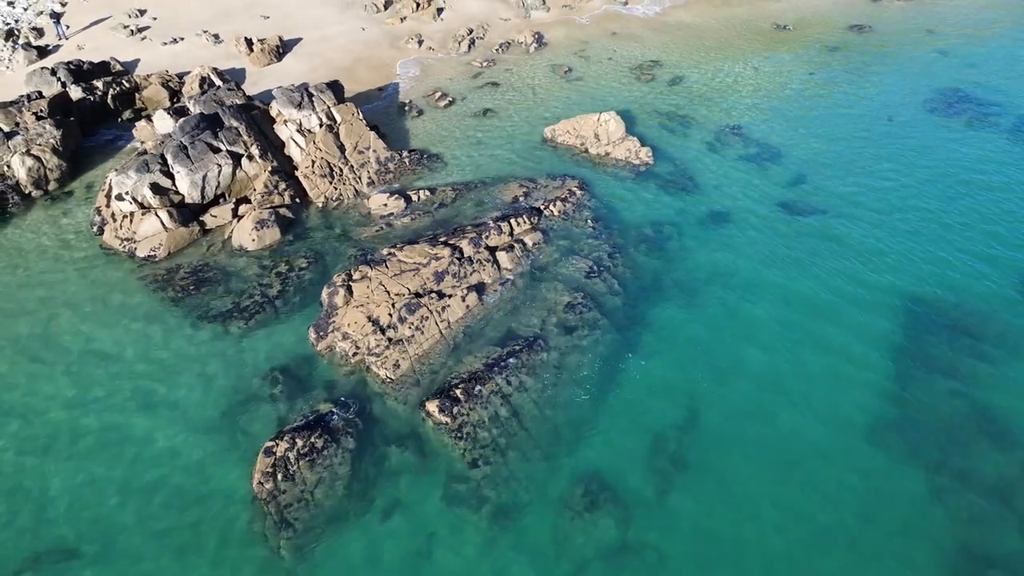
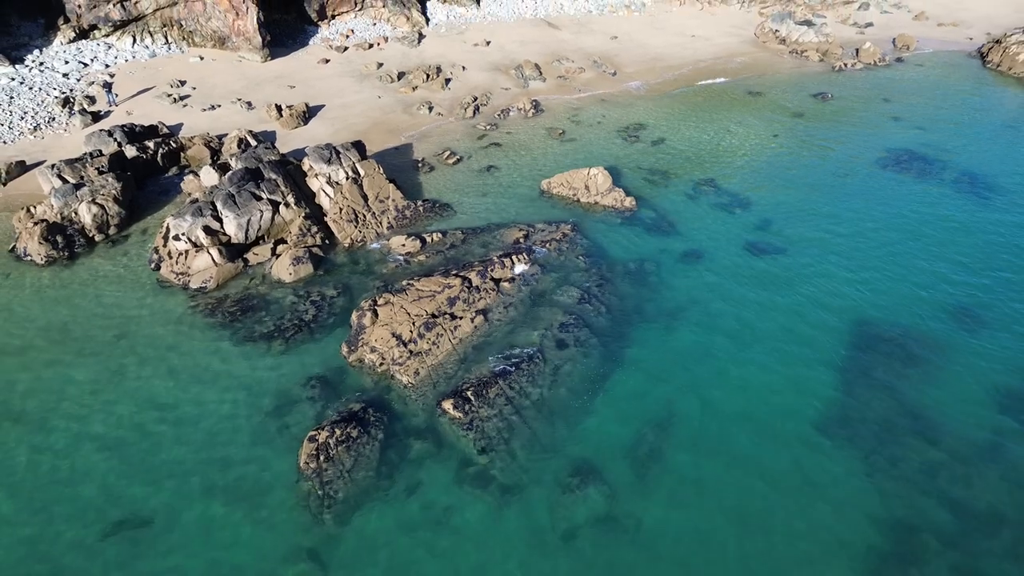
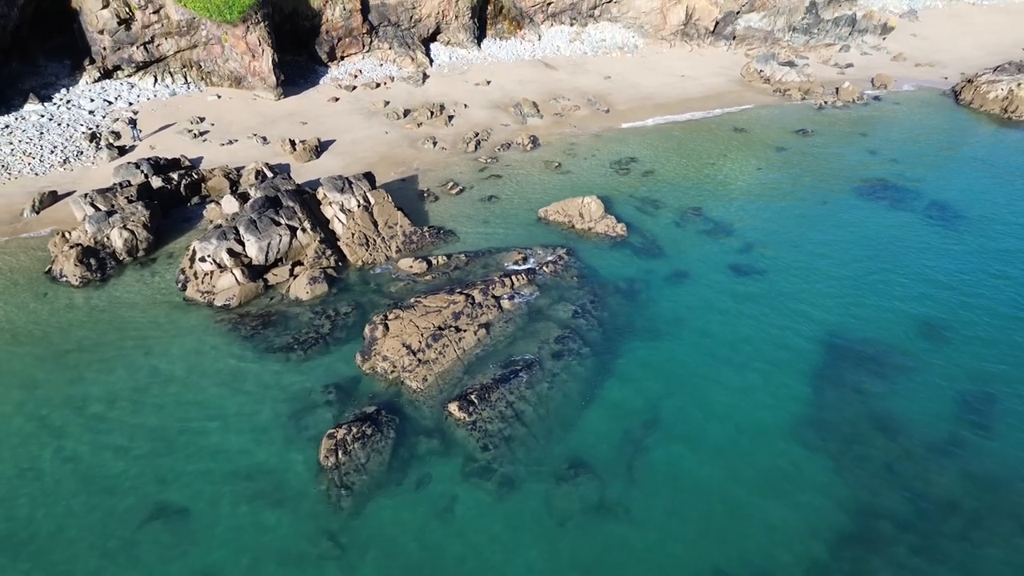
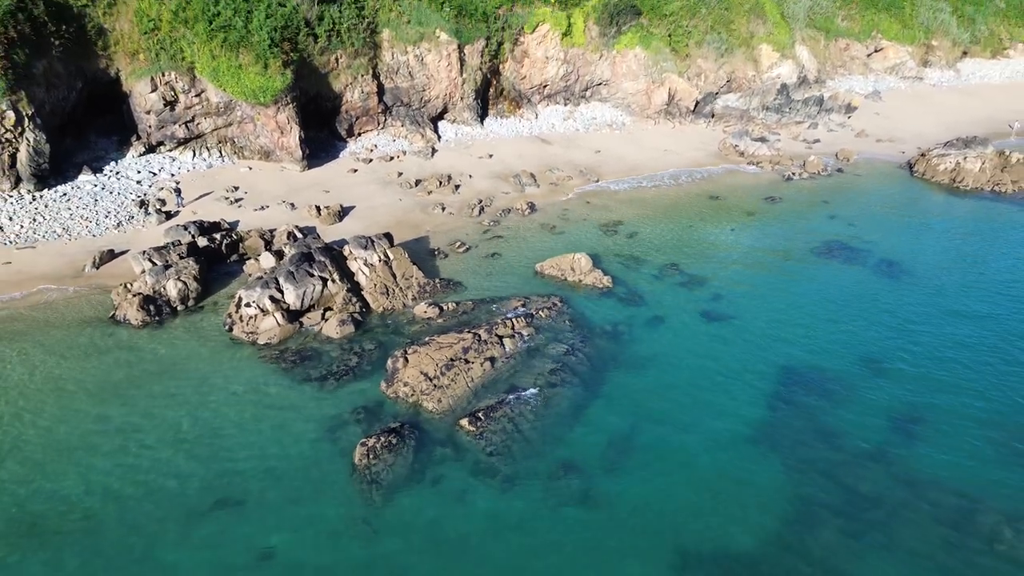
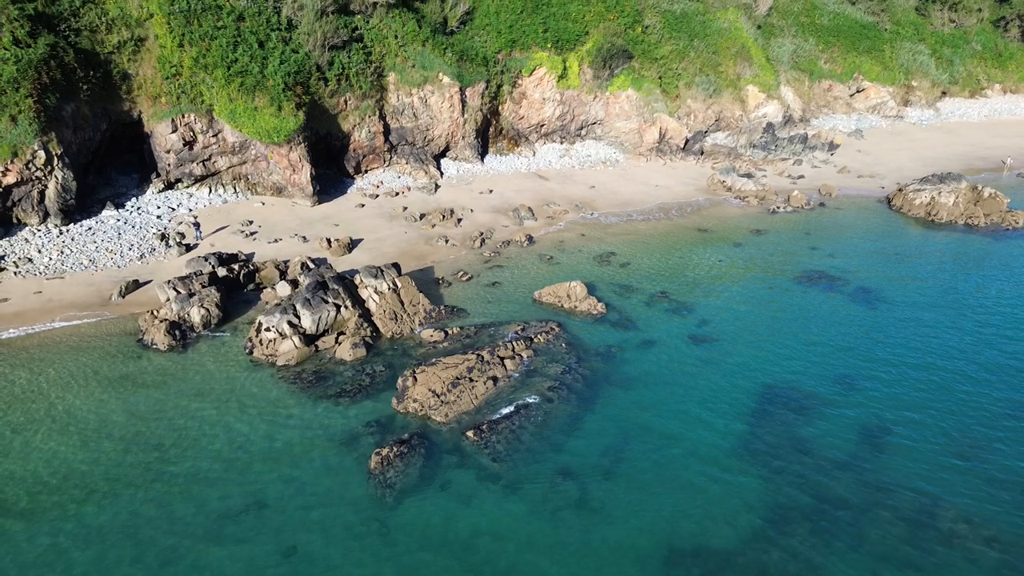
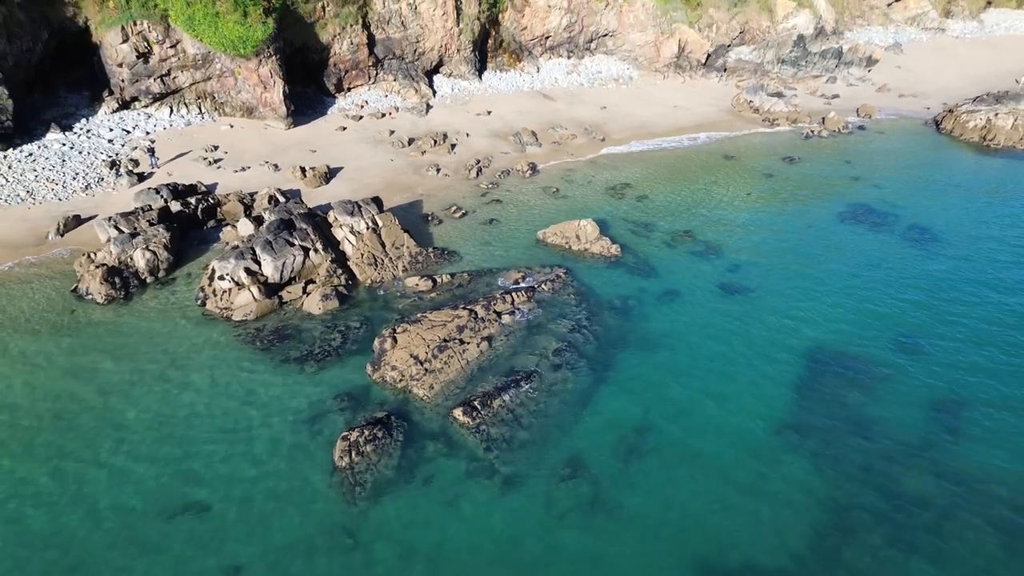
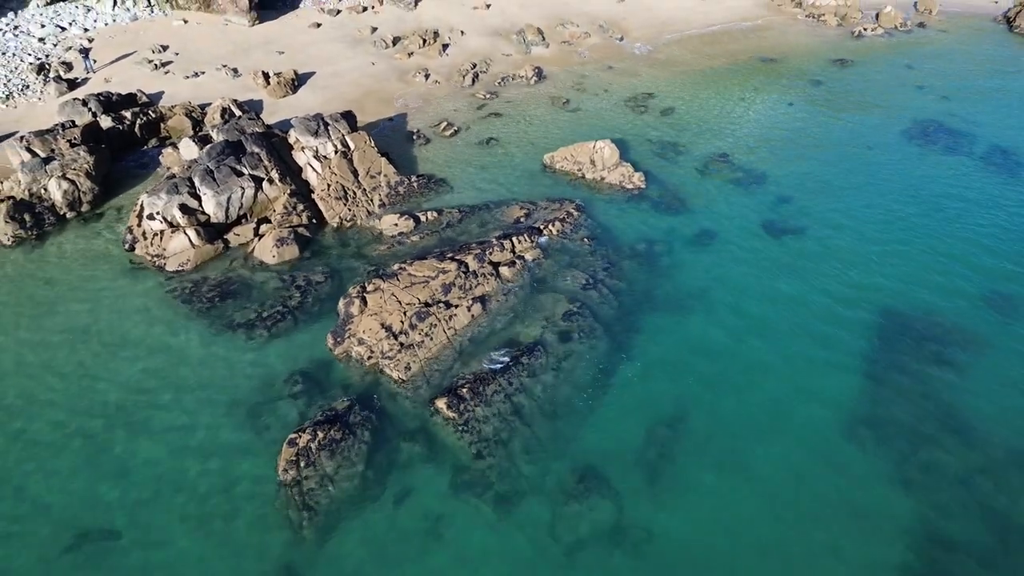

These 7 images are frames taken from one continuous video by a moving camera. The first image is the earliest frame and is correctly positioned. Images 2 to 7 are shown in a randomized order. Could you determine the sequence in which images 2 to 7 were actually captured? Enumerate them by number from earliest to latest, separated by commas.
7, 2, 3, 6, 4, 5
